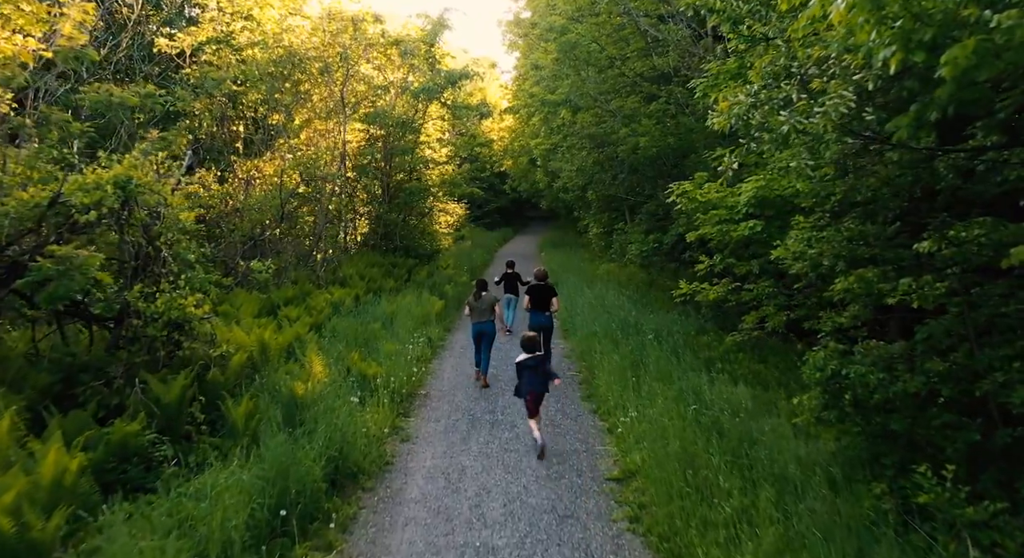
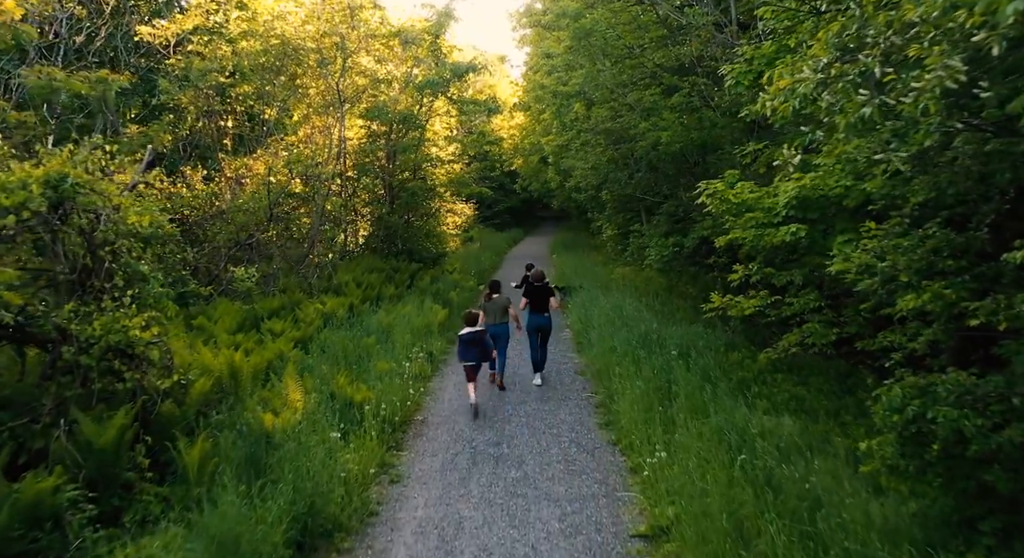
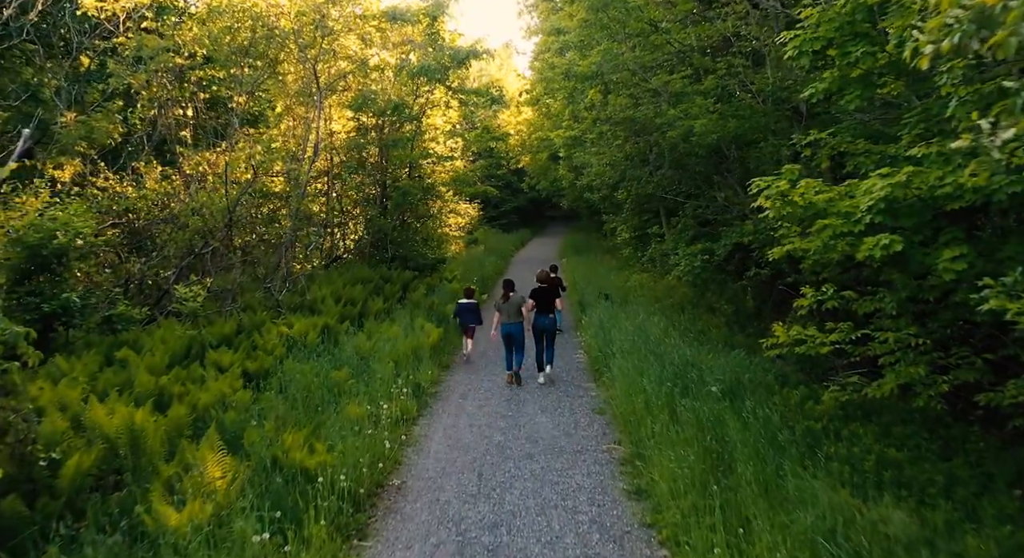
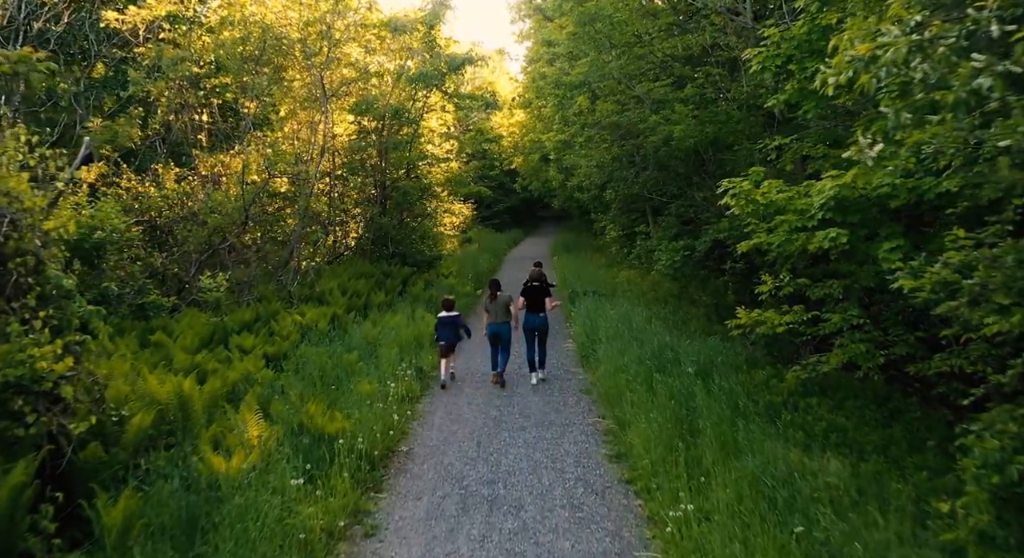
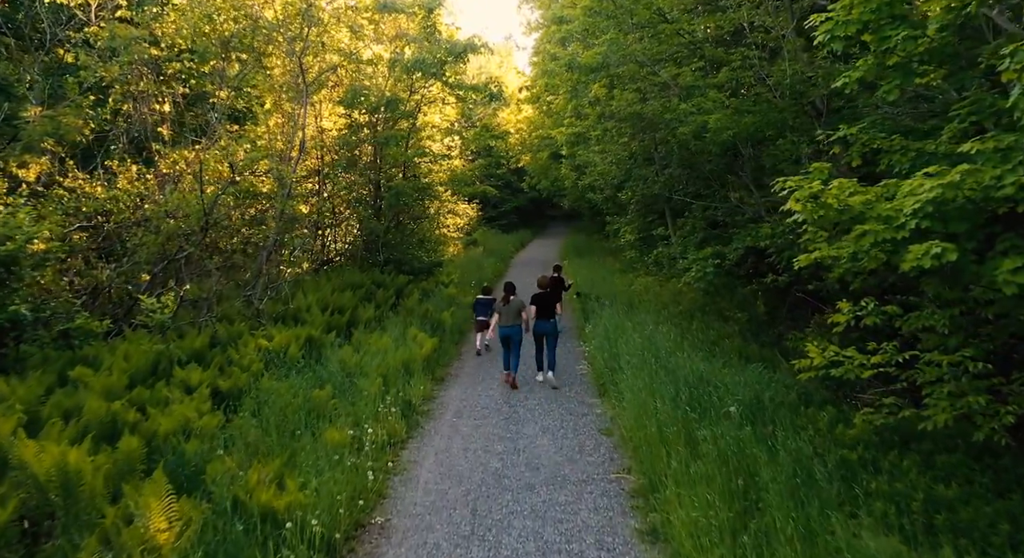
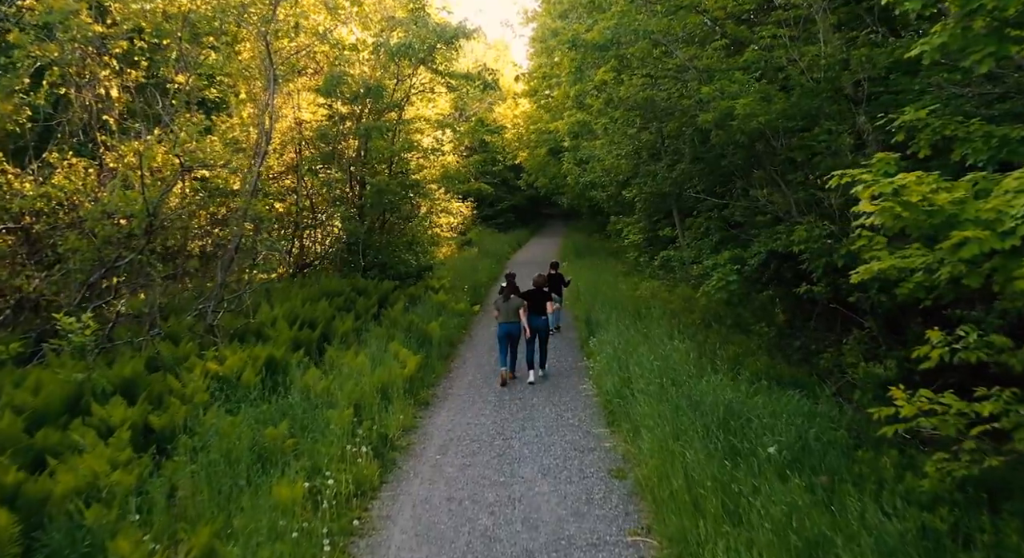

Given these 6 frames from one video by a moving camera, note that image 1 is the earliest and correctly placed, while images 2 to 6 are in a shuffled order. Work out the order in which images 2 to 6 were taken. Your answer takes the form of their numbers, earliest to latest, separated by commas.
2, 4, 3, 5, 6
